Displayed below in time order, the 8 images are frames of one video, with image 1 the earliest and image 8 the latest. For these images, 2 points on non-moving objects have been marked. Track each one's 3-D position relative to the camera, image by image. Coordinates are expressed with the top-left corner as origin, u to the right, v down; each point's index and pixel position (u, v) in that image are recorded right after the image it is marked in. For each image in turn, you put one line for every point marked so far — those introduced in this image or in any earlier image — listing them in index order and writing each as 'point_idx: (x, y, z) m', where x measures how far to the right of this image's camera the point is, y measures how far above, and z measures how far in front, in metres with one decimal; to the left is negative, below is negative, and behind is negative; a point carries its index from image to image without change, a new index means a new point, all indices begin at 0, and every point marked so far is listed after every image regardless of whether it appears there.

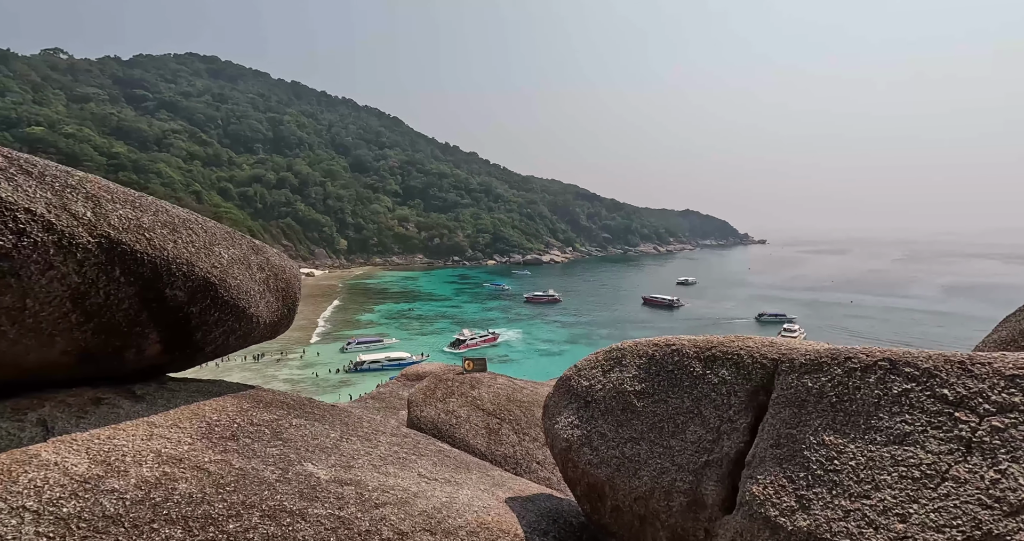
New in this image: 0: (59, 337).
0: (-3.6, -0.5, +4.6) m
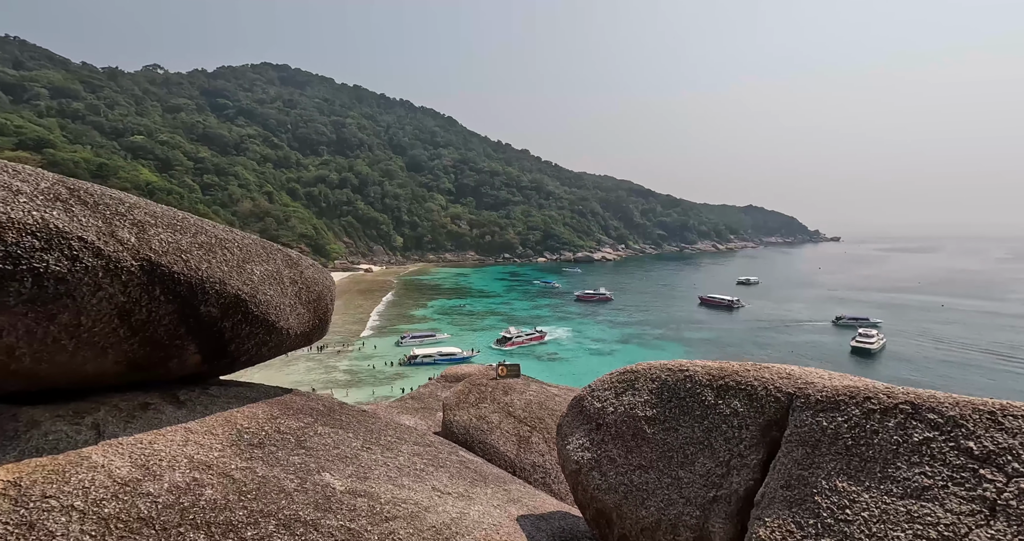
0: (-3.6, -0.7, +5.0) m
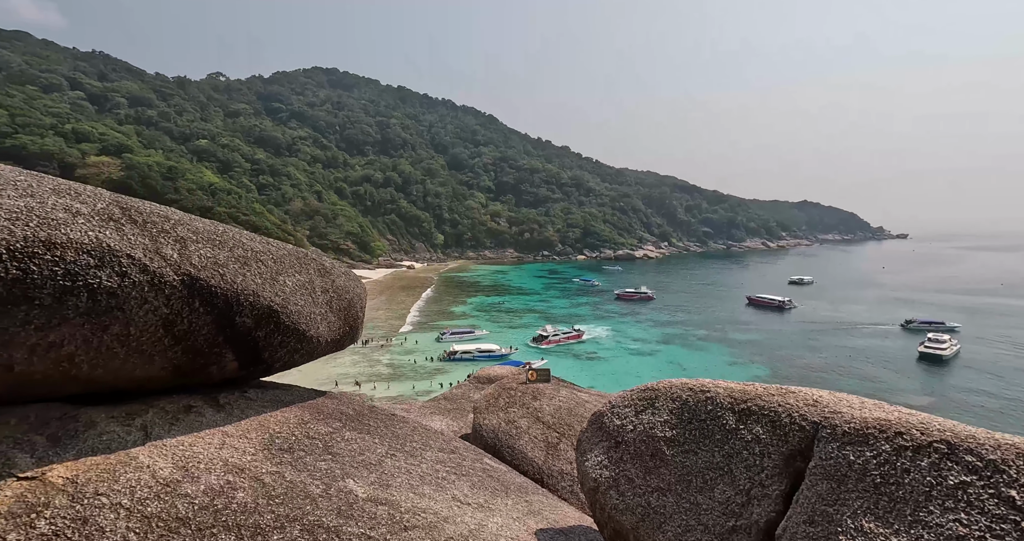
0: (-3.4, -0.8, +5.4) m
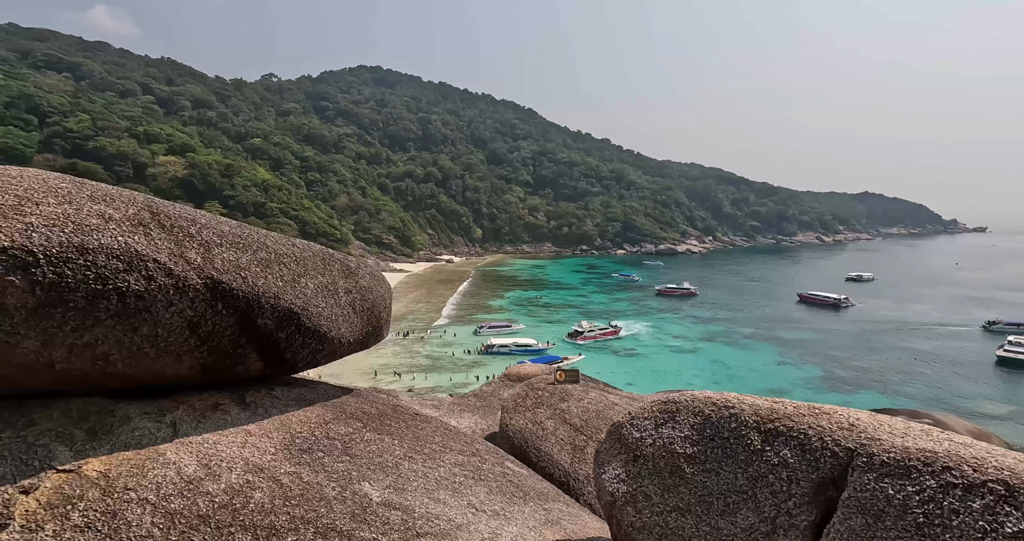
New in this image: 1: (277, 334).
0: (-3.2, -0.8, +5.5) m
1: (-2.5, -0.7, +5.9) m
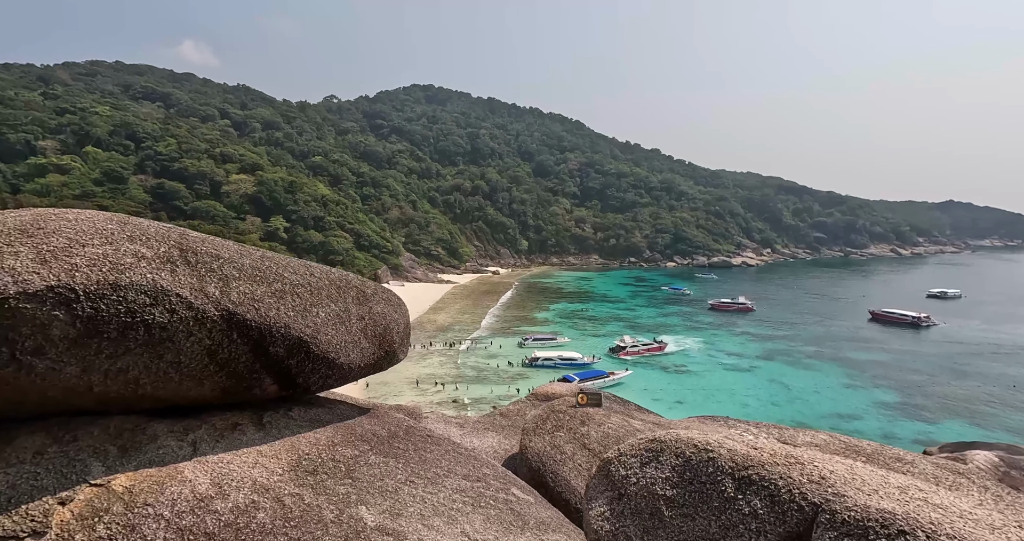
0: (-3.3, -1.2, +6.0) m
1: (-2.5, -1.0, +6.2) m
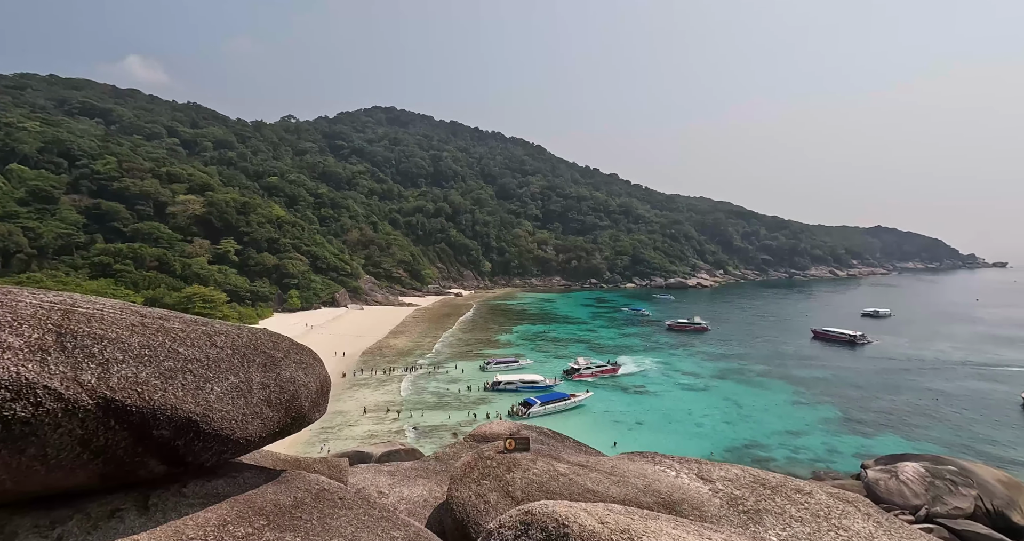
0: (-4.4, -2.0, +5.8) m
1: (-3.7, -1.8, +6.1) m
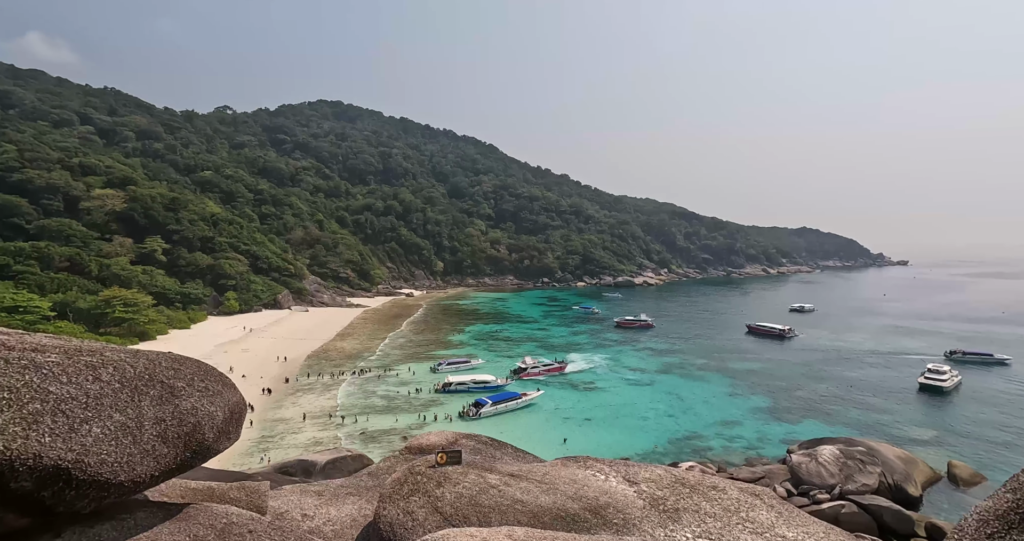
0: (-5.4, -2.3, +5.2) m
1: (-4.6, -2.1, +5.5) m
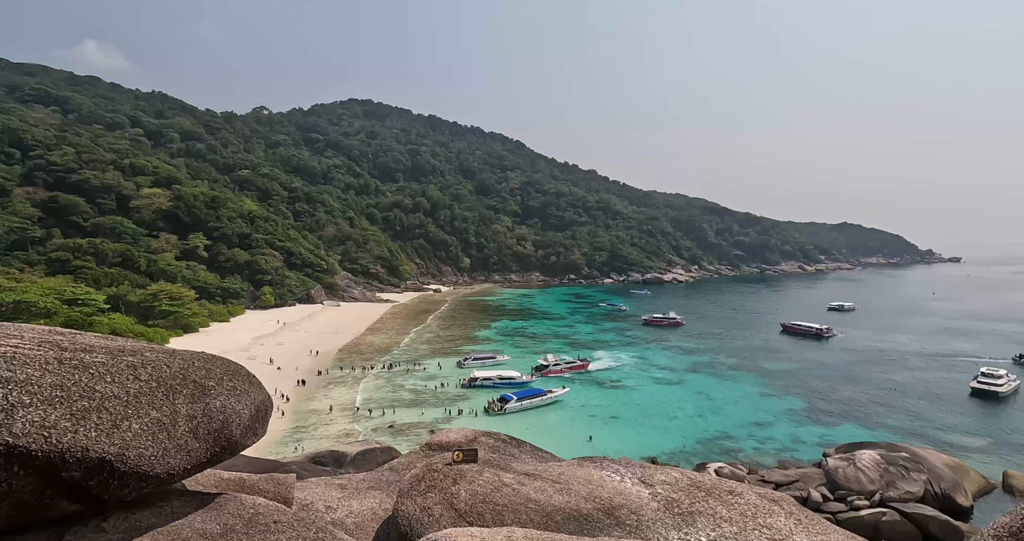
0: (-5.4, -2.4, +5.8) m
1: (-4.6, -2.3, +6.1) m
